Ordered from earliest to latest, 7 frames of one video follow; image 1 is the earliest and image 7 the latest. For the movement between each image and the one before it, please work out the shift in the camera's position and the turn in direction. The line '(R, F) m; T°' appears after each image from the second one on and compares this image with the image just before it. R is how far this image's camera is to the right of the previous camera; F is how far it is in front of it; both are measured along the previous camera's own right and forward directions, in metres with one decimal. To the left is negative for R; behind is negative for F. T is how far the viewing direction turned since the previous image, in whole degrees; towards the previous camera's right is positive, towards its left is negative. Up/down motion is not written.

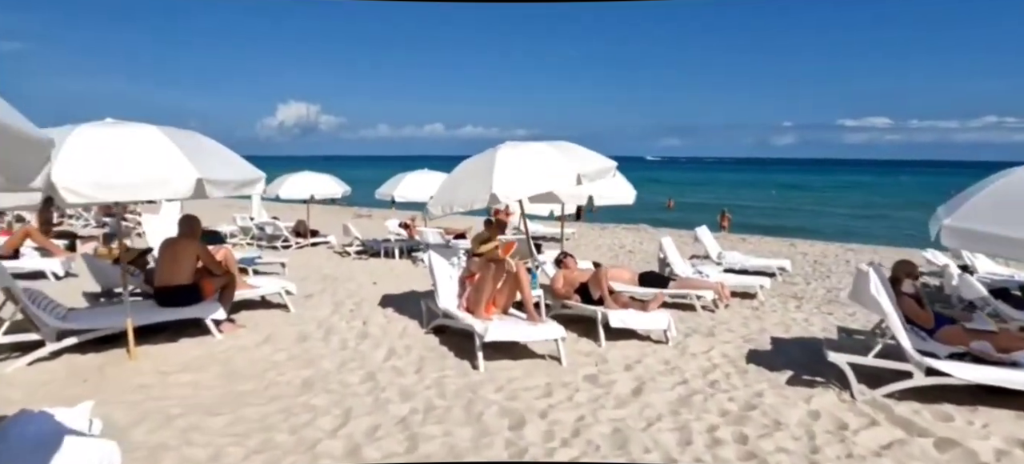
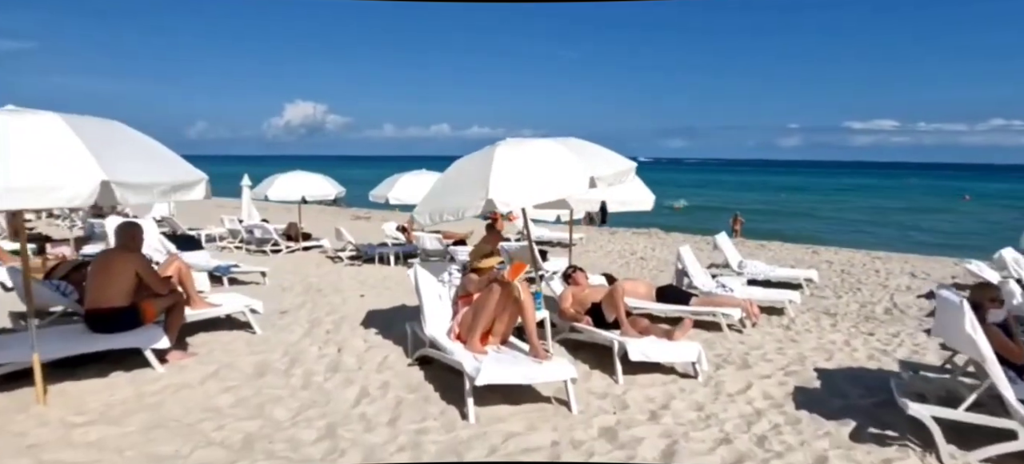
(0.0, +0.9) m; -1°
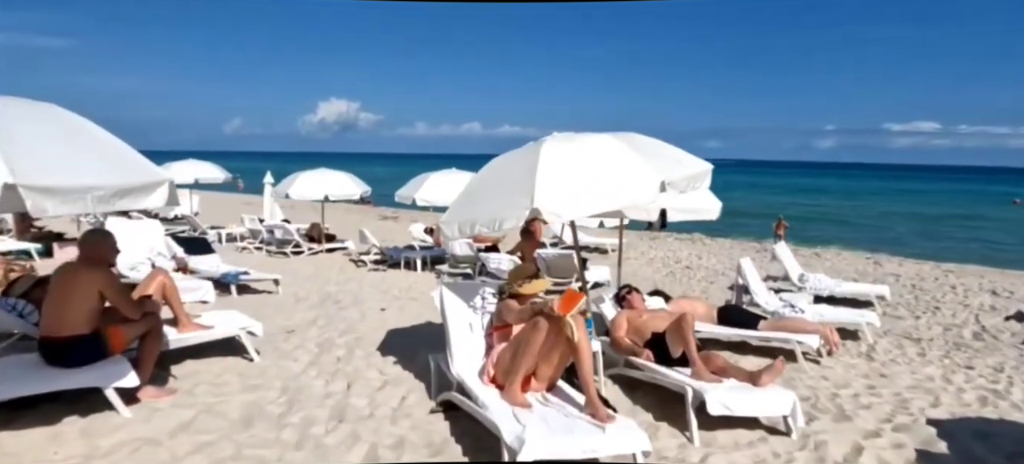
(-0.1, +1.0) m; -3°
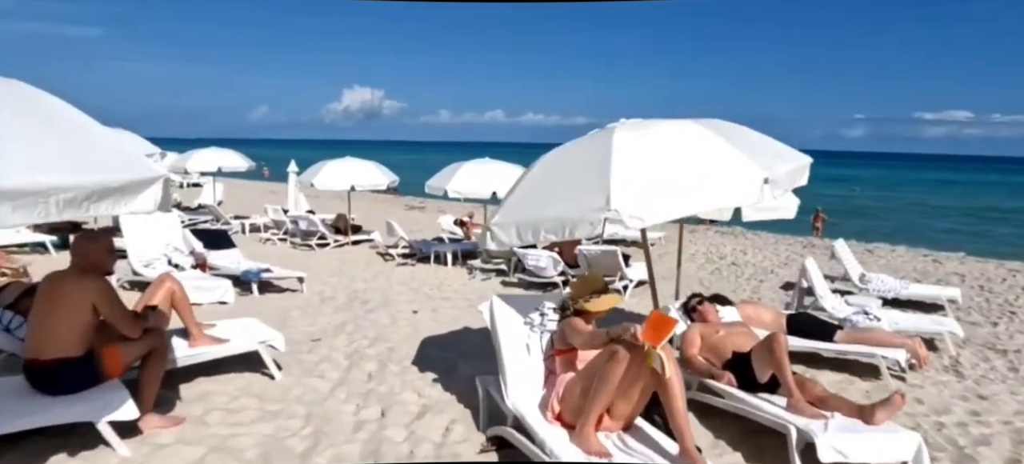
(-0.2, +0.7) m; -2°
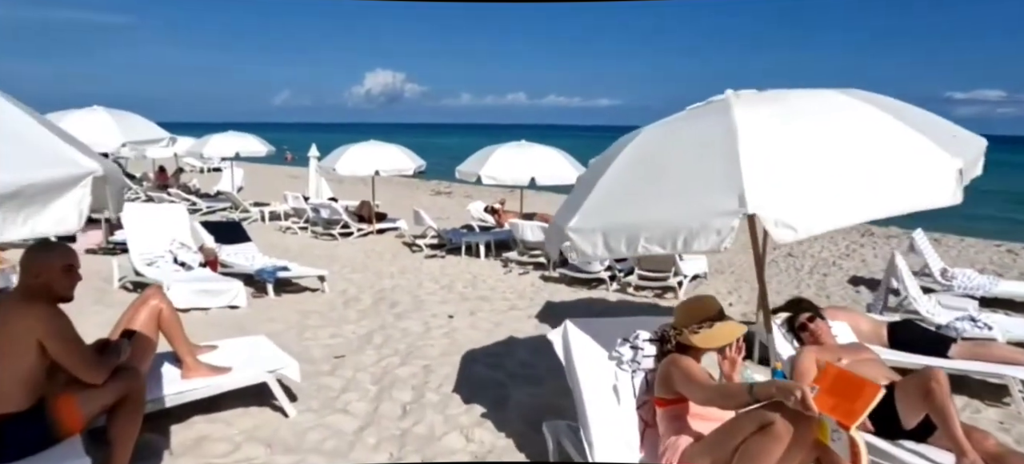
(-0.3, +0.9) m; -2°
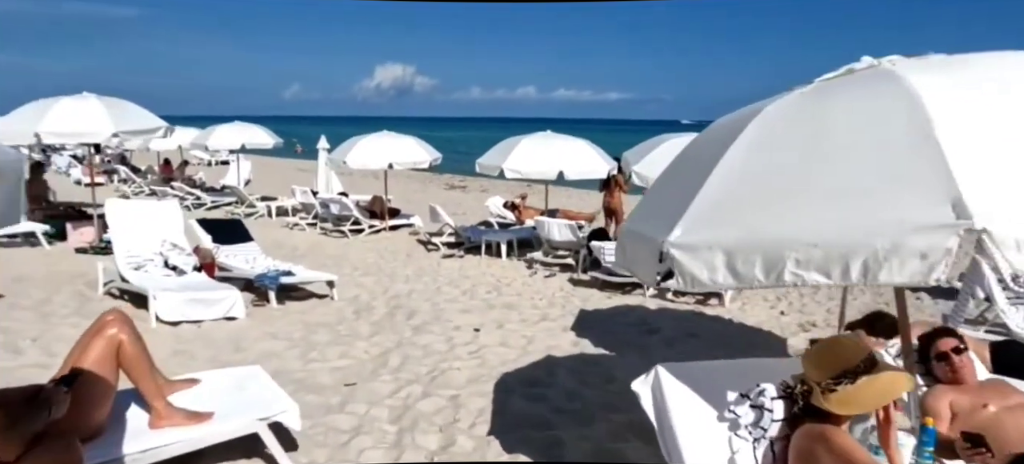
(-0.2, +0.7) m; -1°
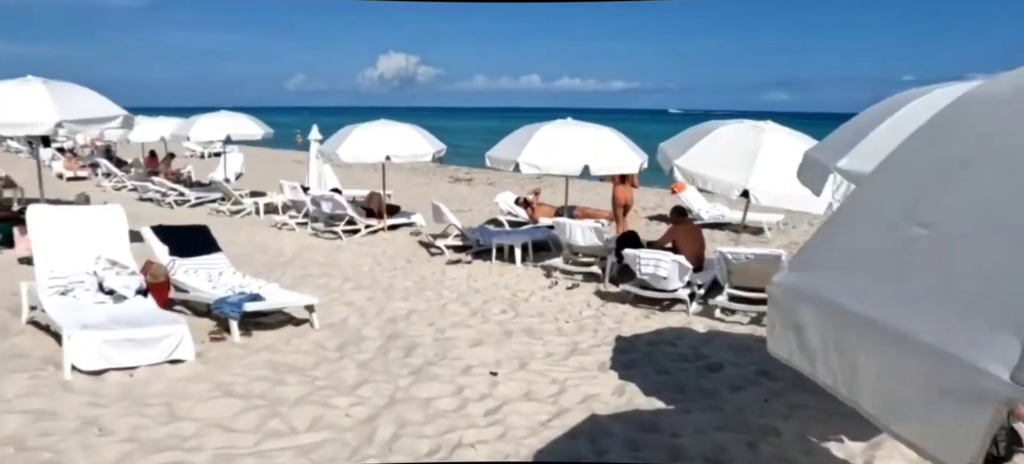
(-0.1, +1.2) m; 0°
